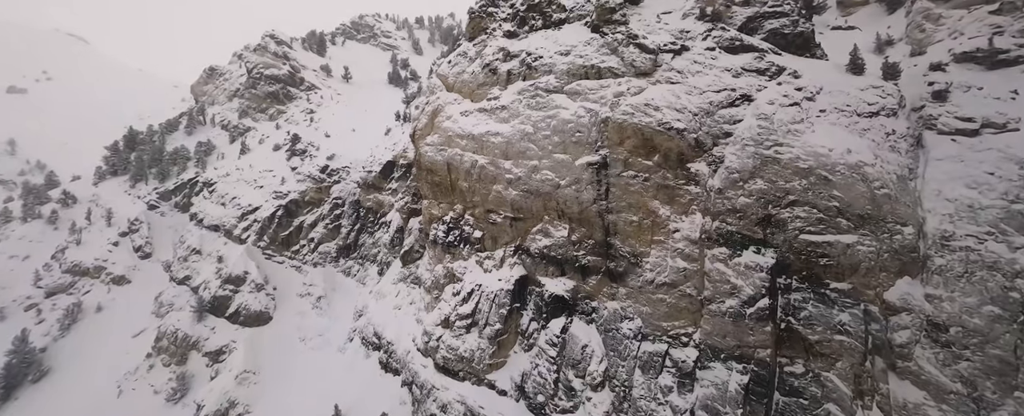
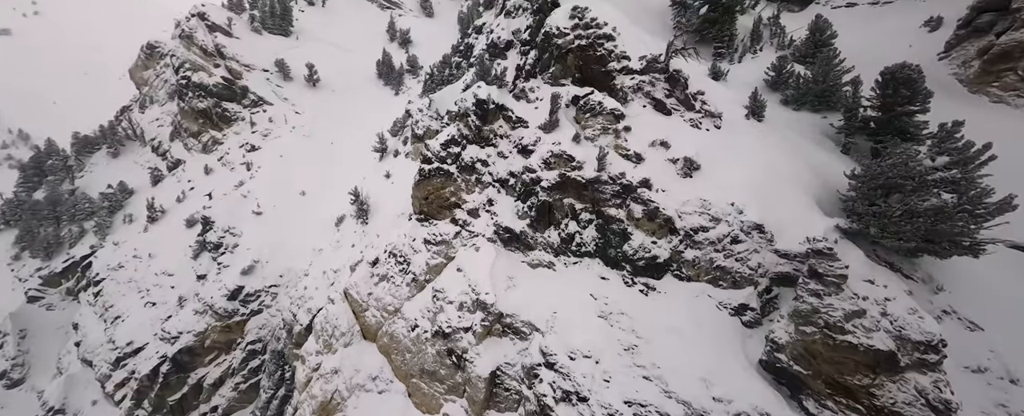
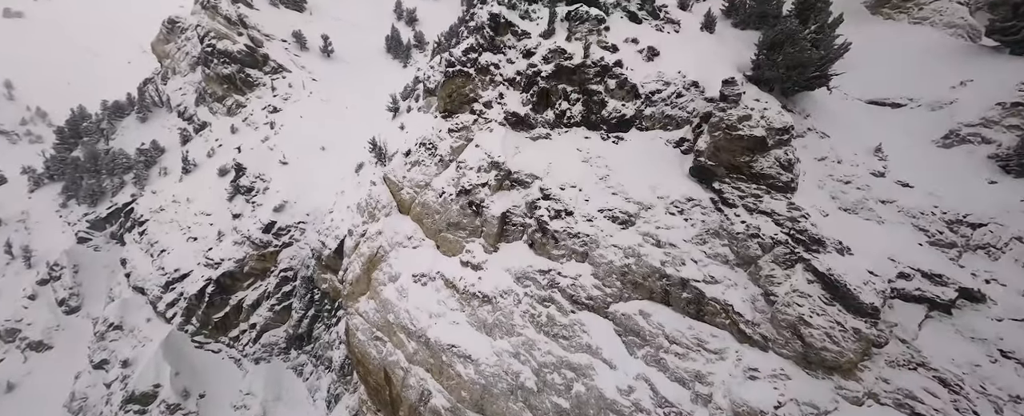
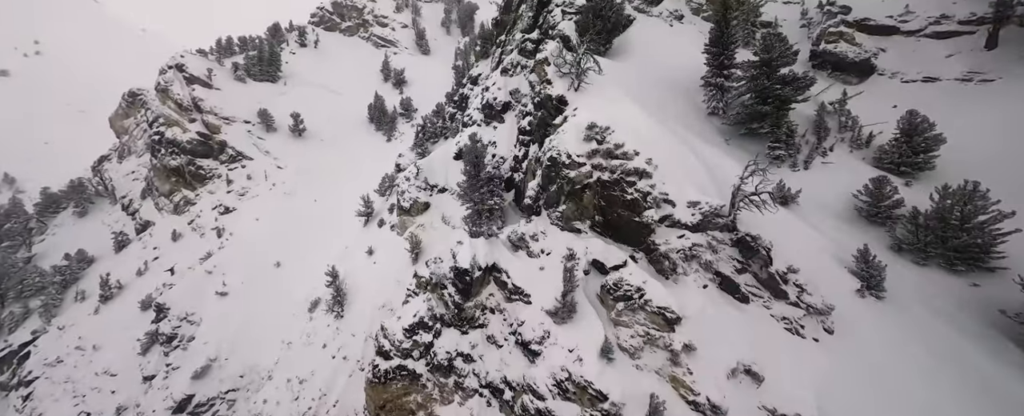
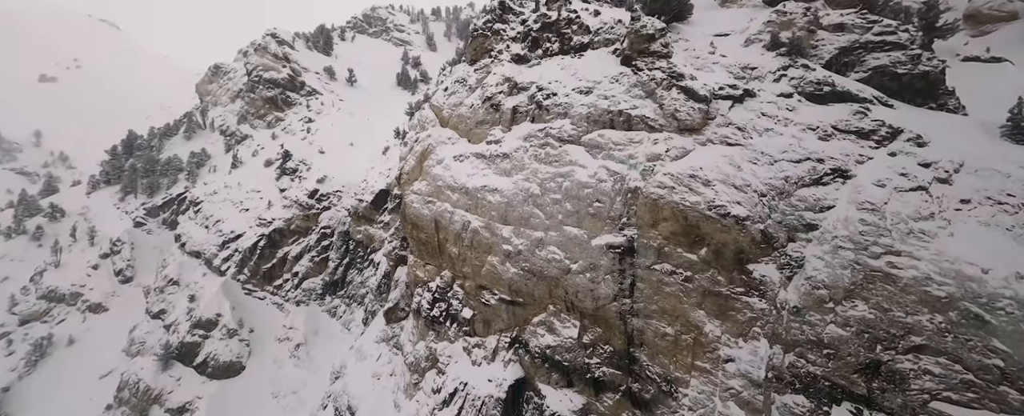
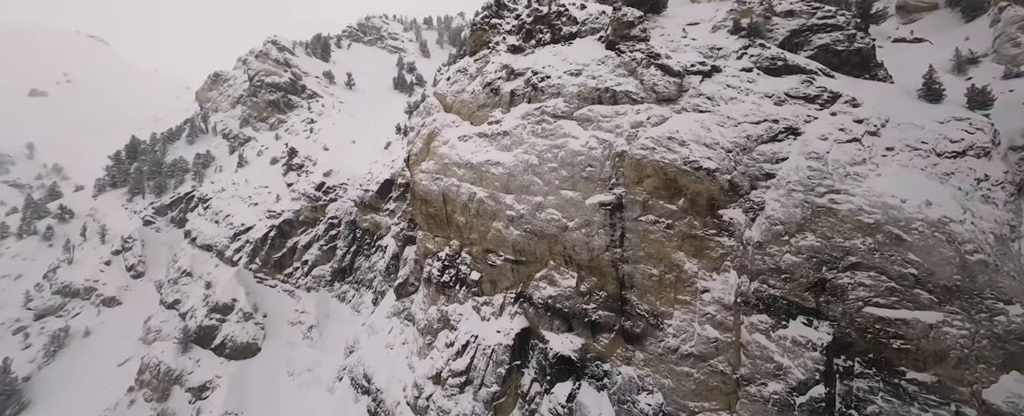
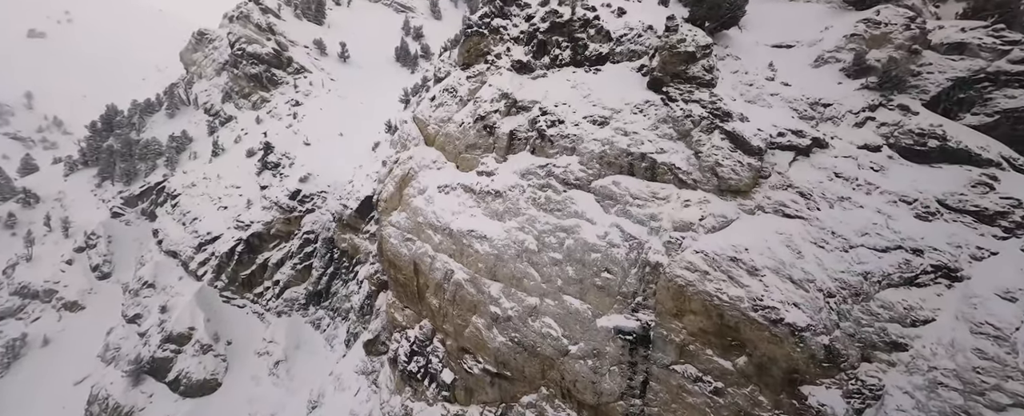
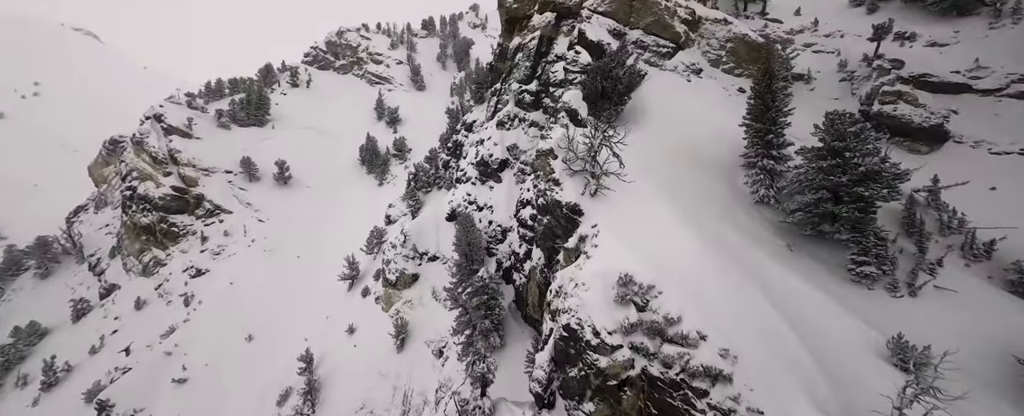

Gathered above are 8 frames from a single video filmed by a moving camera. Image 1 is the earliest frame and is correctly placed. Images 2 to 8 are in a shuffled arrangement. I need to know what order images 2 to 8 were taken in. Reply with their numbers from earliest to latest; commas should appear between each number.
6, 5, 7, 3, 2, 4, 8
